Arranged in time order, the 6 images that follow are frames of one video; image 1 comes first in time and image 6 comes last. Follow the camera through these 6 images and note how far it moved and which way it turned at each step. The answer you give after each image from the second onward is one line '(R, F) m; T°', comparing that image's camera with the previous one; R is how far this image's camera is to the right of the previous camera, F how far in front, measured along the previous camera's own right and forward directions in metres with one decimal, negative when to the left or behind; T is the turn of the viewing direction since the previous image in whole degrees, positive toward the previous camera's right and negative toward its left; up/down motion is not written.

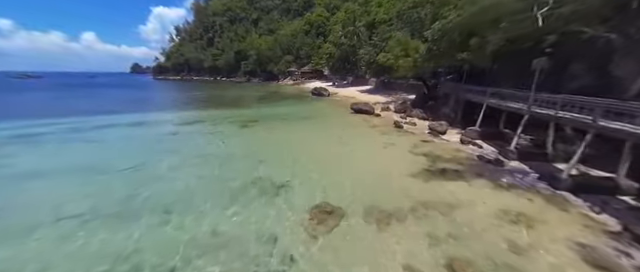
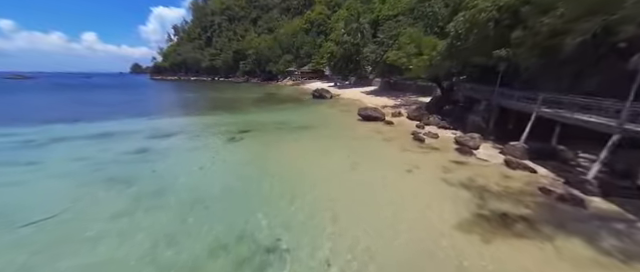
(-0.1, +2.7) m; 0°
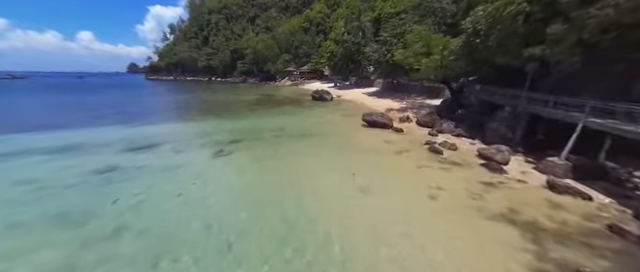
(-0.2, +1.7) m; 0°
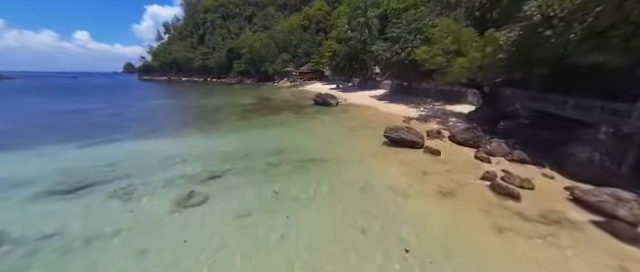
(-0.7, +3.6) m; 0°
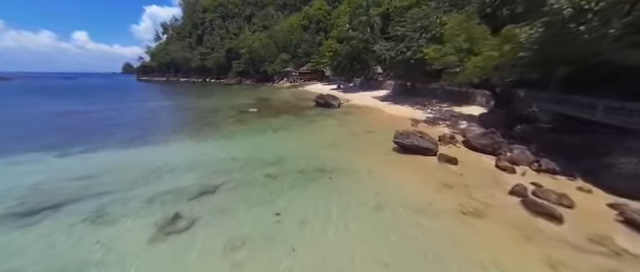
(-0.2, +1.1) m; 0°
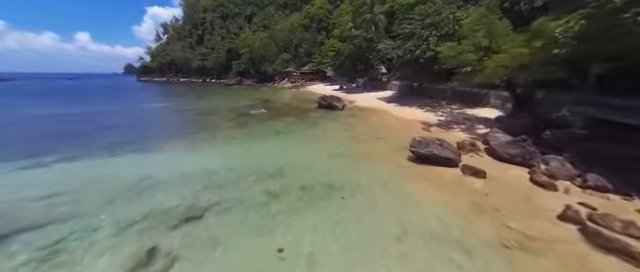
(-0.3, +1.3) m; 0°
